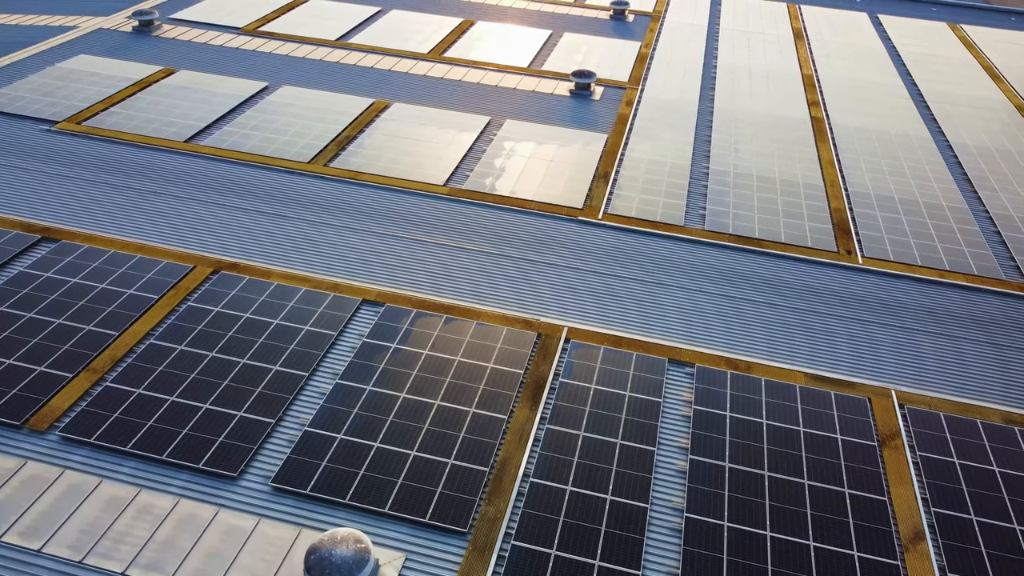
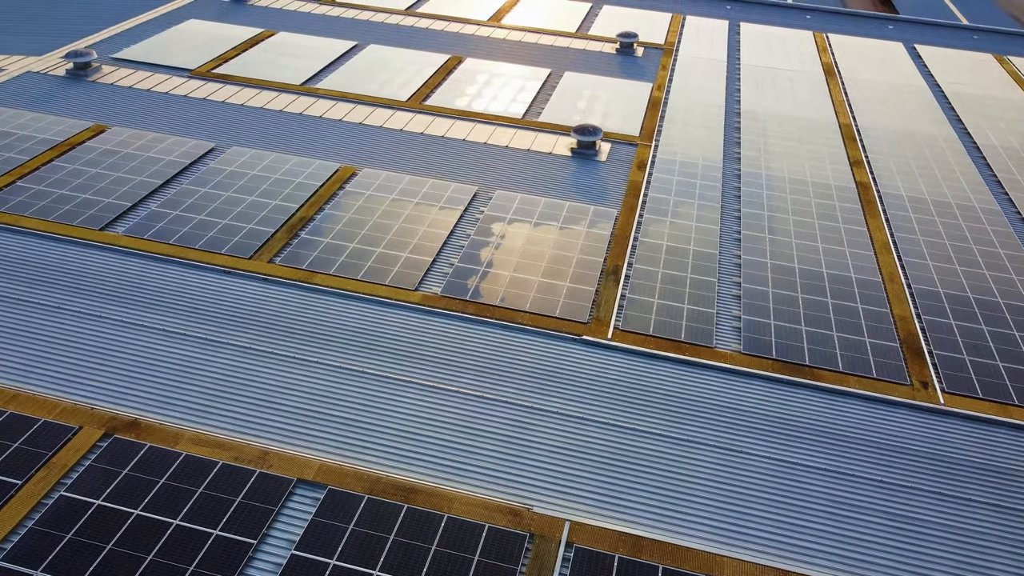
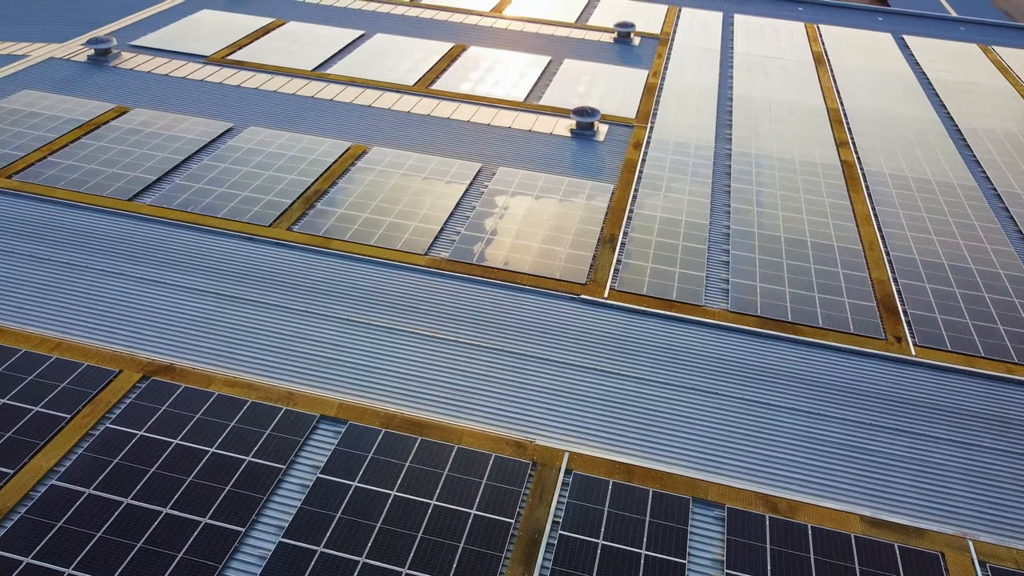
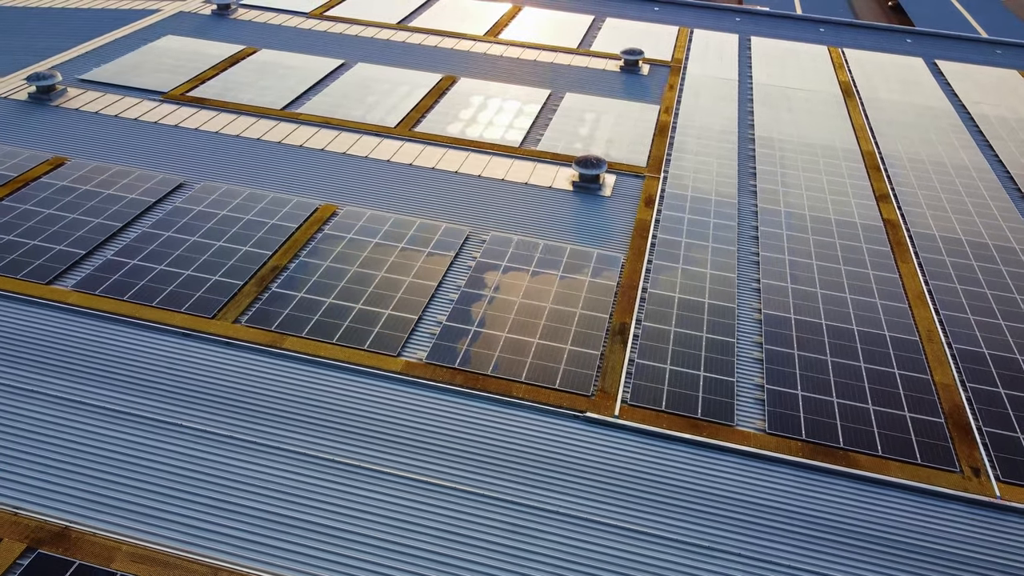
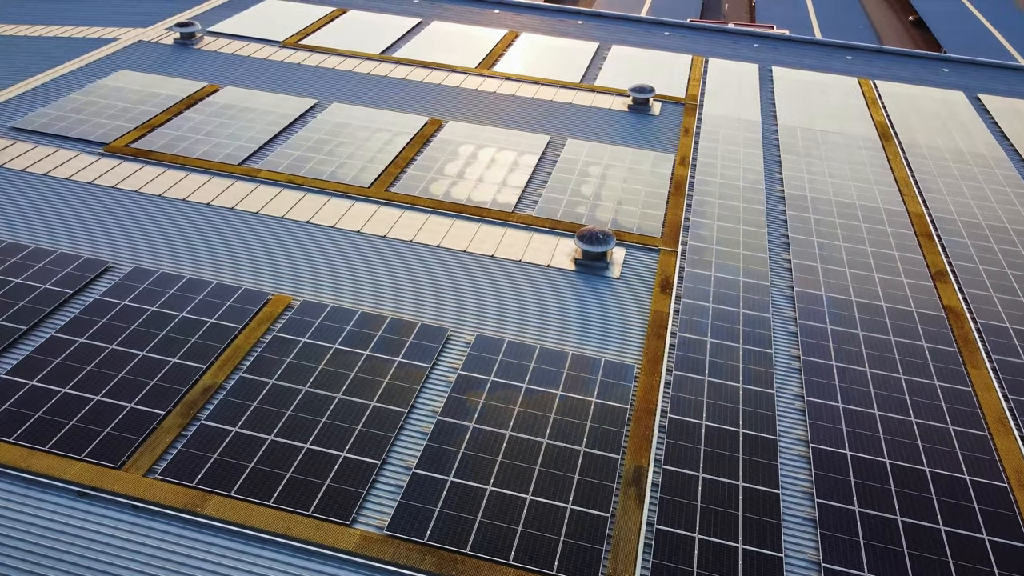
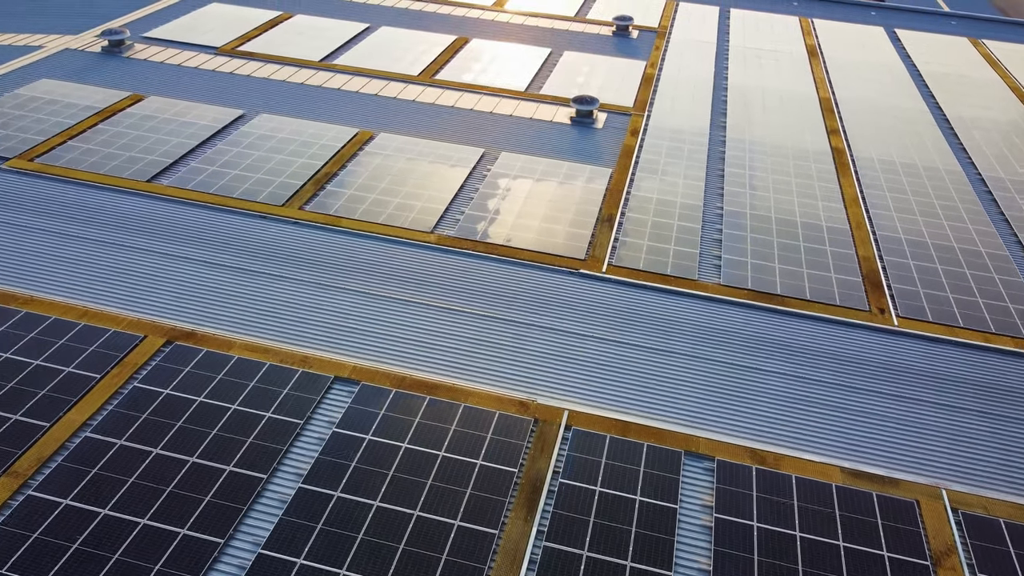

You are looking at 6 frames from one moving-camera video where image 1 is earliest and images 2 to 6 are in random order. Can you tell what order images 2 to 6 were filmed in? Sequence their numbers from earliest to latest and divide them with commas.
6, 3, 2, 4, 5
